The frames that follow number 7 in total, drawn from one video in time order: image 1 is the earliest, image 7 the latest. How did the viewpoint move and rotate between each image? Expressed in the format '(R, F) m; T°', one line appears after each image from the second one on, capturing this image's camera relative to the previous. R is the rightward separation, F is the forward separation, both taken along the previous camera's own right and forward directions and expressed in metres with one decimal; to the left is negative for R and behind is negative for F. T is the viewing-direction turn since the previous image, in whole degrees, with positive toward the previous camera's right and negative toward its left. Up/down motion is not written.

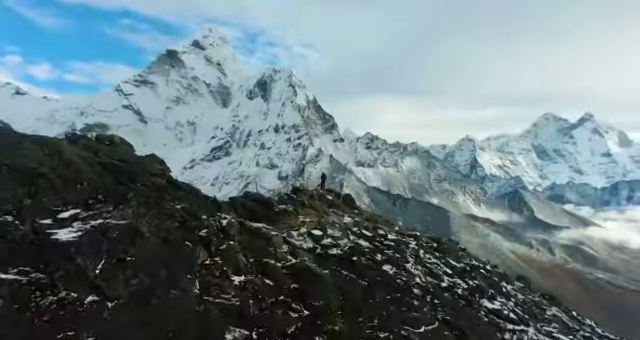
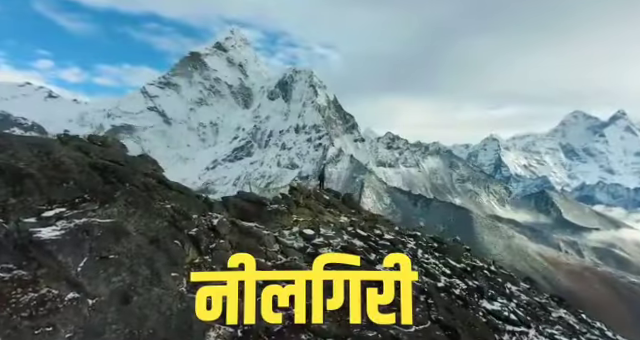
(+2.0, 0.0) m; -2°
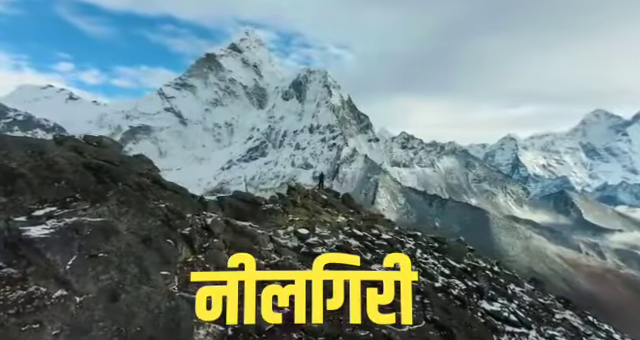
(+1.3, 0.0) m; -1°
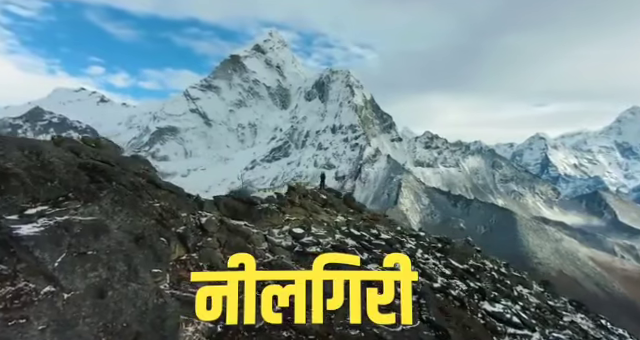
(+1.8, -0.1) m; -2°
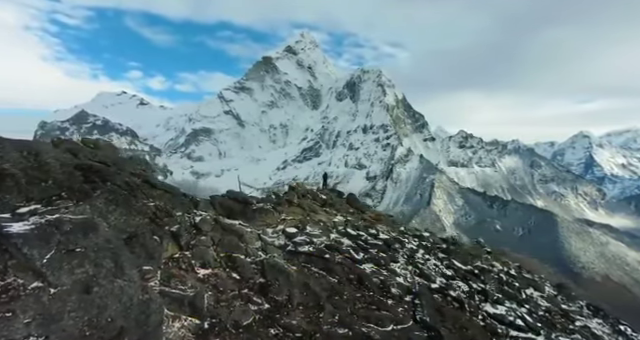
(+2.5, -0.1) m; -3°
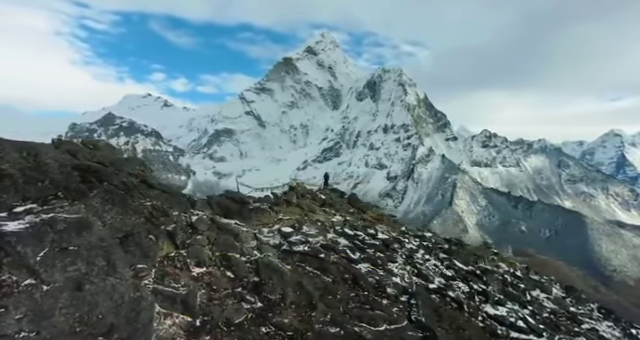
(+1.6, -0.2) m; -2°
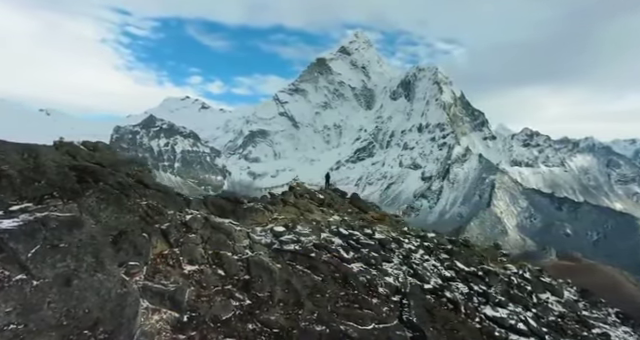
(+2.7, -0.3) m; -3°
